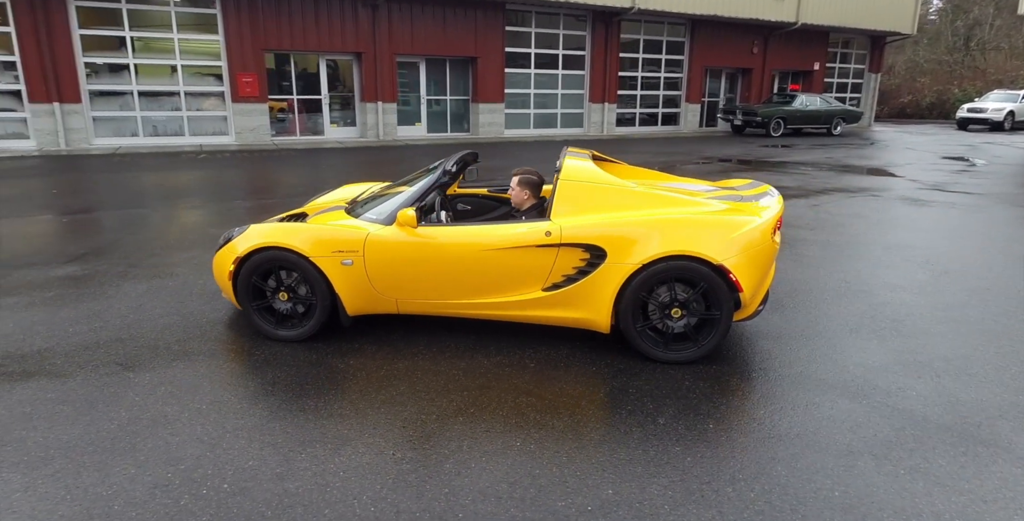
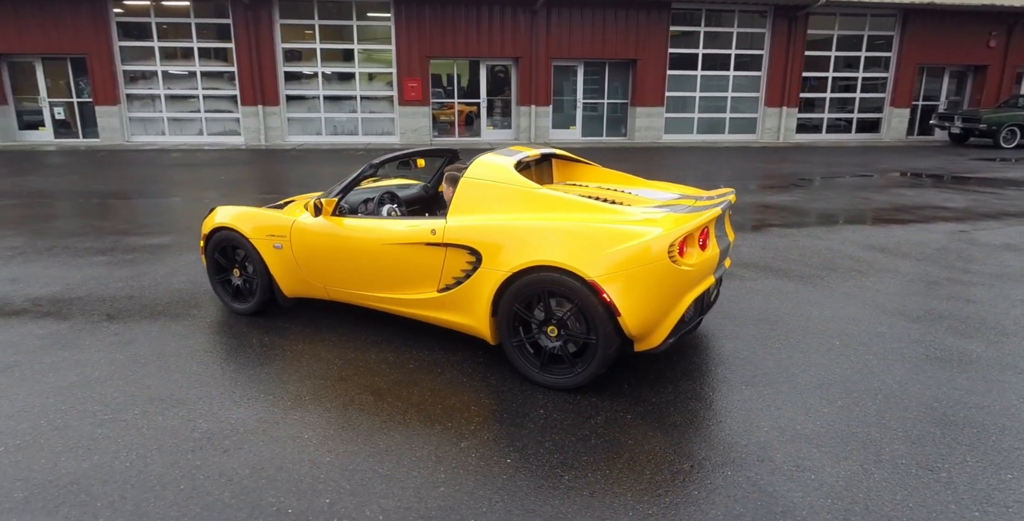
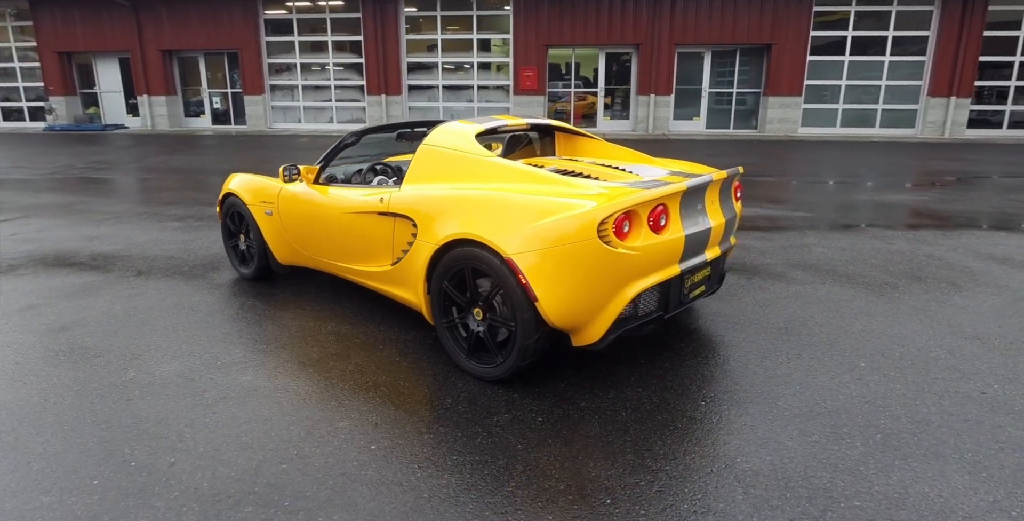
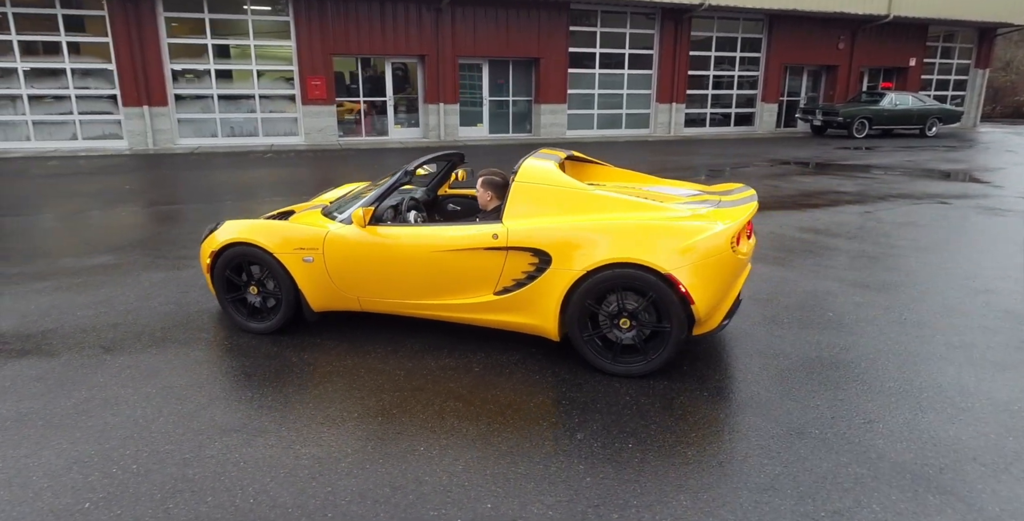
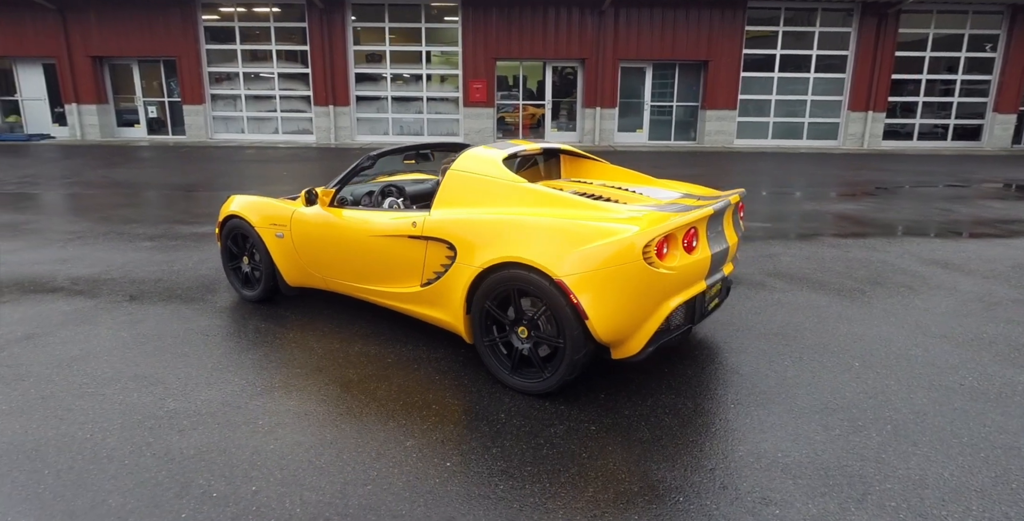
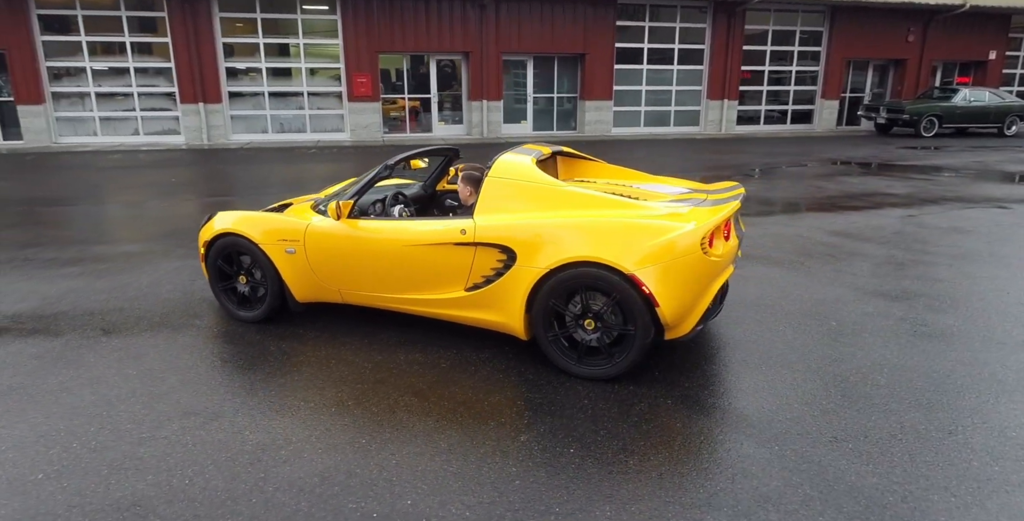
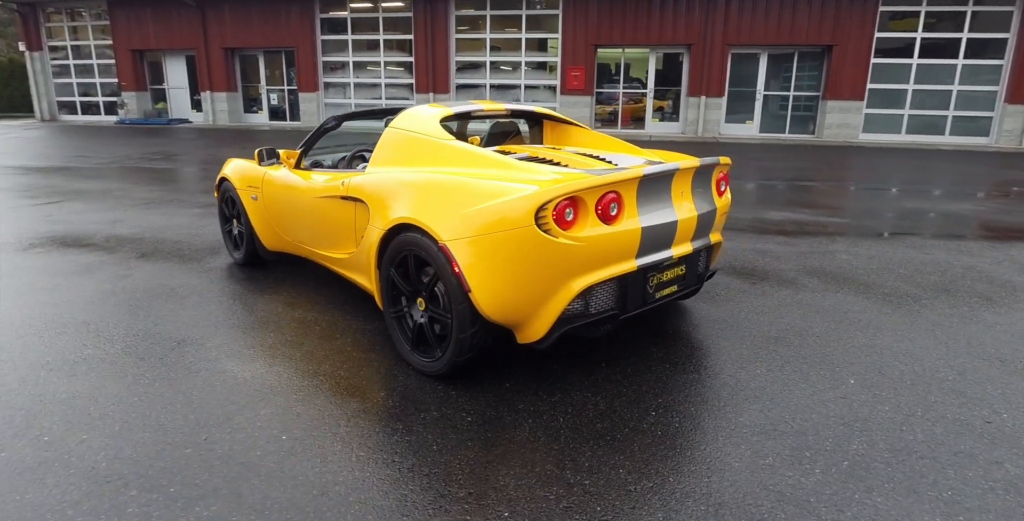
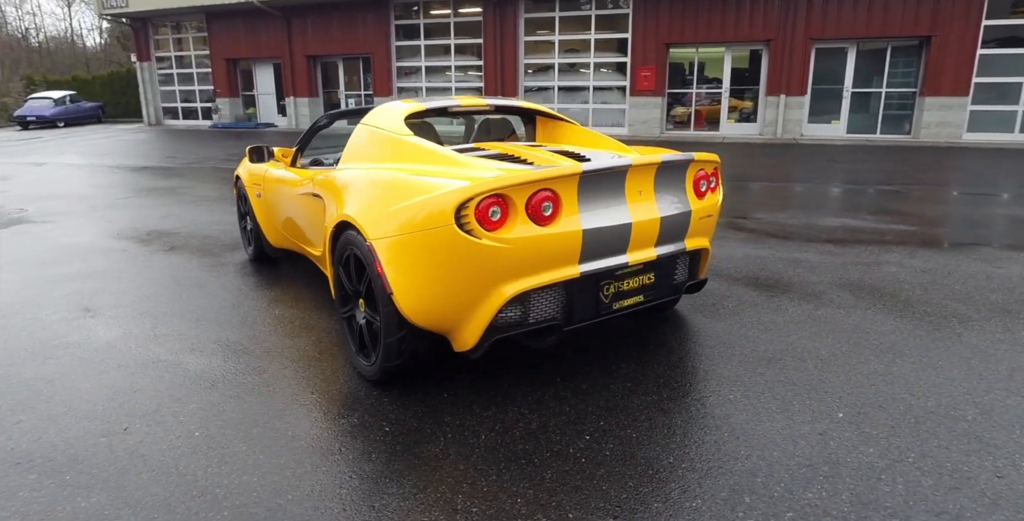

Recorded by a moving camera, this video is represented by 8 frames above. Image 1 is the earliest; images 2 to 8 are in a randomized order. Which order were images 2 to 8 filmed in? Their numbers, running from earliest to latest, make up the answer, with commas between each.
4, 6, 2, 5, 3, 7, 8
